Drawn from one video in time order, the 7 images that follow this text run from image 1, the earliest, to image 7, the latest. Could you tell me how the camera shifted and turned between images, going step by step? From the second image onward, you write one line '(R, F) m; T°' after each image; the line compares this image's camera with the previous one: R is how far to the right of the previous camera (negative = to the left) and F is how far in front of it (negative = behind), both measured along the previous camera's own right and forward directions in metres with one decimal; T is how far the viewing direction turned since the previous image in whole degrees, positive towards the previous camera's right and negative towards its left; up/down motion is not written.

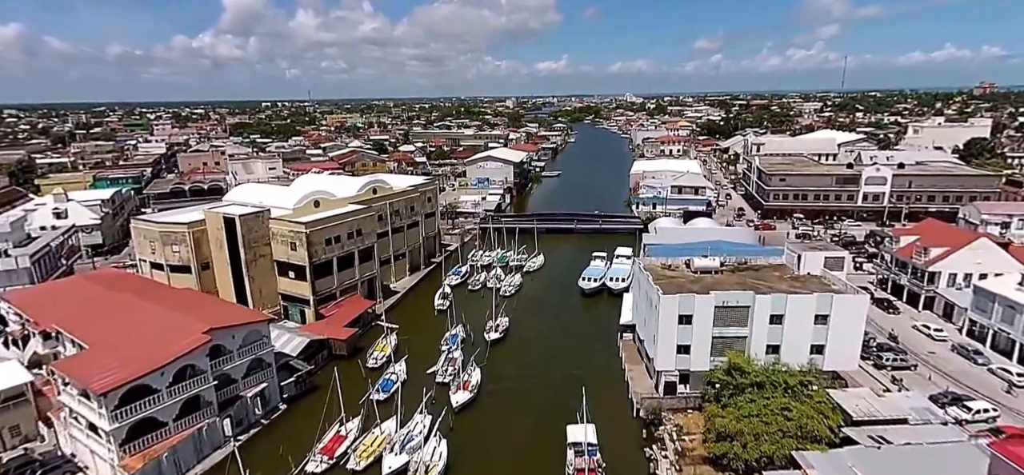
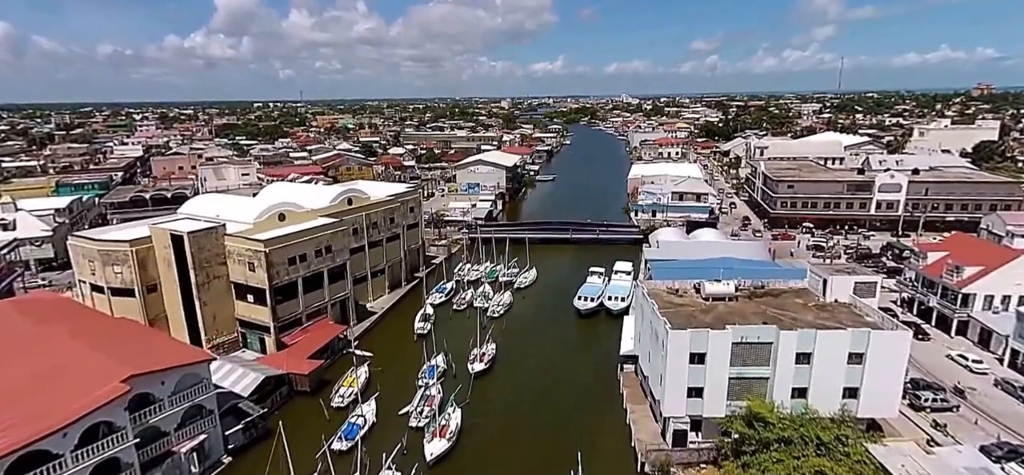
(+0.4, +2.8) m; 0°
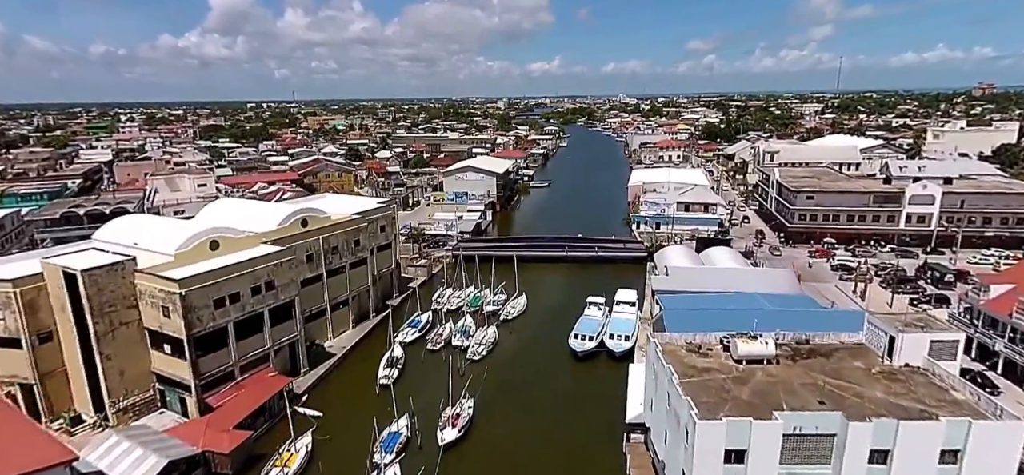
(+0.7, +4.4) m; 0°
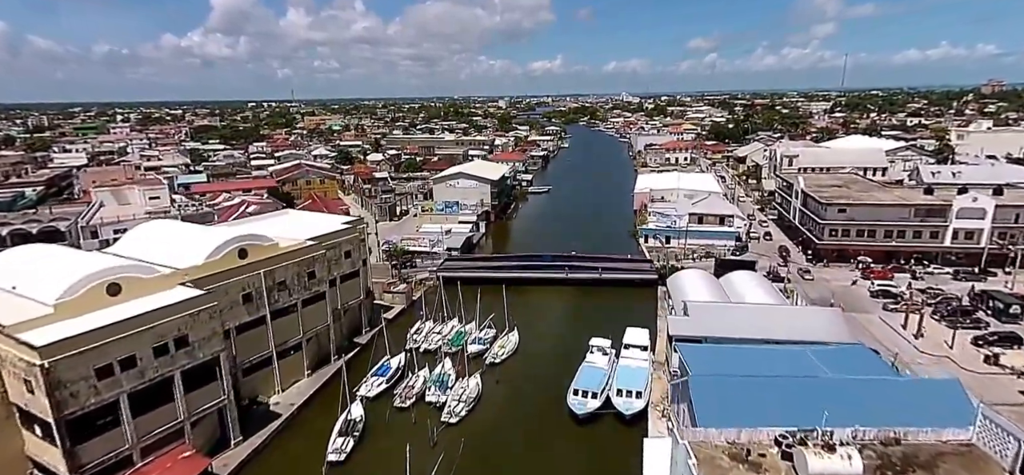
(+0.7, +4.4) m; 0°
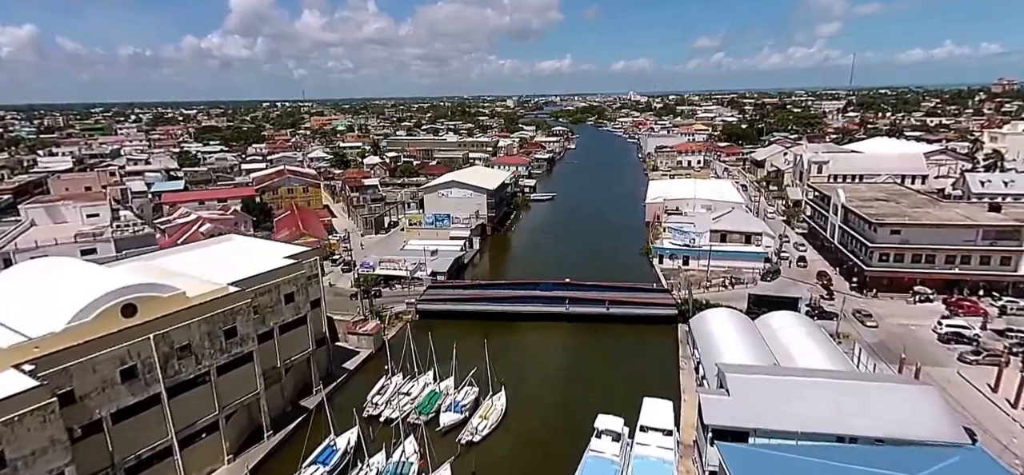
(+0.8, +4.9) m; -1°
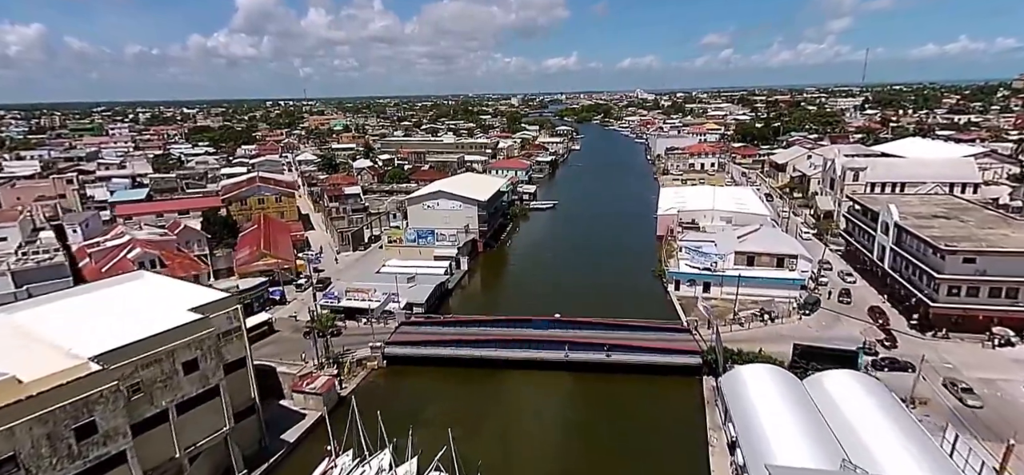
(+0.9, +5.1) m; -1°
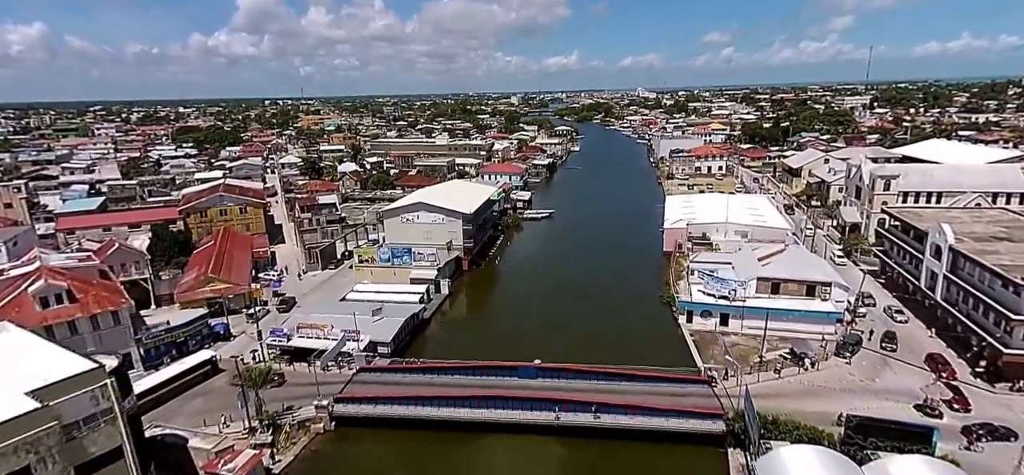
(+0.9, +4.4) m; 0°
